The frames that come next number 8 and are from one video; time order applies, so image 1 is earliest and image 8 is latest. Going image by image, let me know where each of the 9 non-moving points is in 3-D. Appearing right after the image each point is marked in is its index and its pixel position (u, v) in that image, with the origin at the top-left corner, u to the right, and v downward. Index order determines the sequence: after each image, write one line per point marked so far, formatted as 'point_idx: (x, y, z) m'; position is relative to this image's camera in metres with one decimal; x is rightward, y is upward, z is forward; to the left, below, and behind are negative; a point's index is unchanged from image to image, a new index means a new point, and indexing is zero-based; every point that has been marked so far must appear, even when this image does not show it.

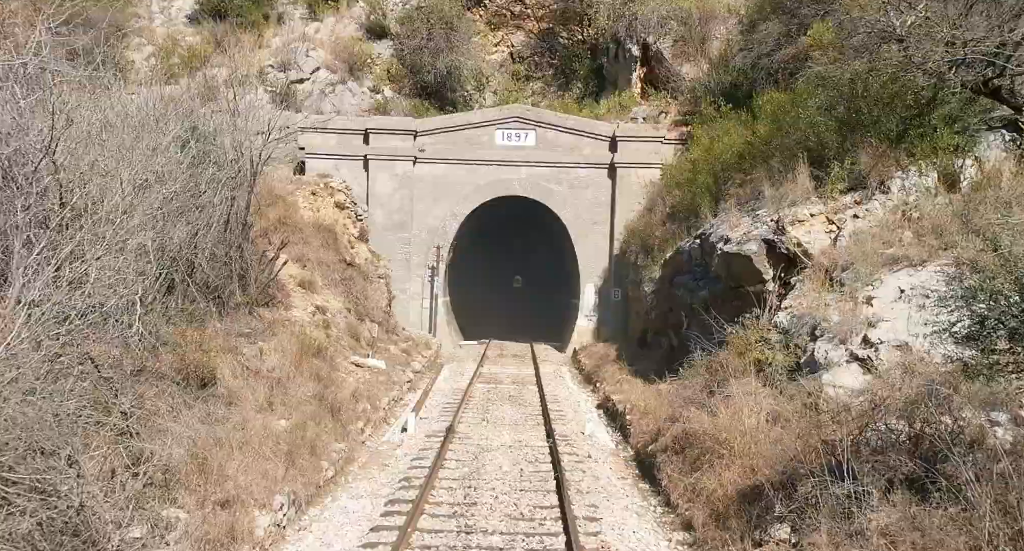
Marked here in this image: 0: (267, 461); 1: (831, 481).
0: (-1.4, -1.1, +4.2) m
1: (+1.3, -0.9, +3.2) m
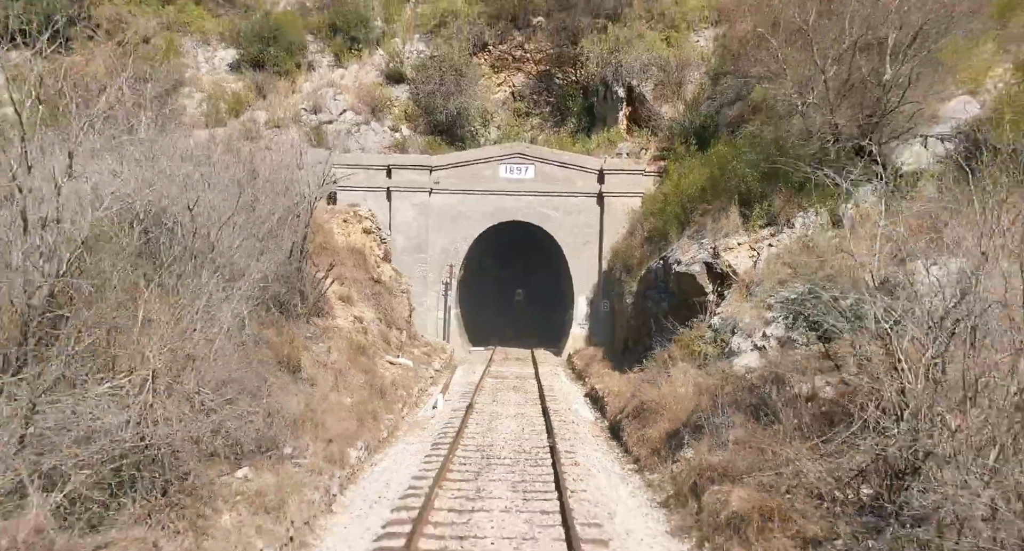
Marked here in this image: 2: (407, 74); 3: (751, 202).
0: (-1.4, -1.2, +6.1) m
1: (+1.4, -1.0, +5.1) m
2: (-2.2, +4.3, +16.0) m
3: (+2.5, +0.8, +8.0) m
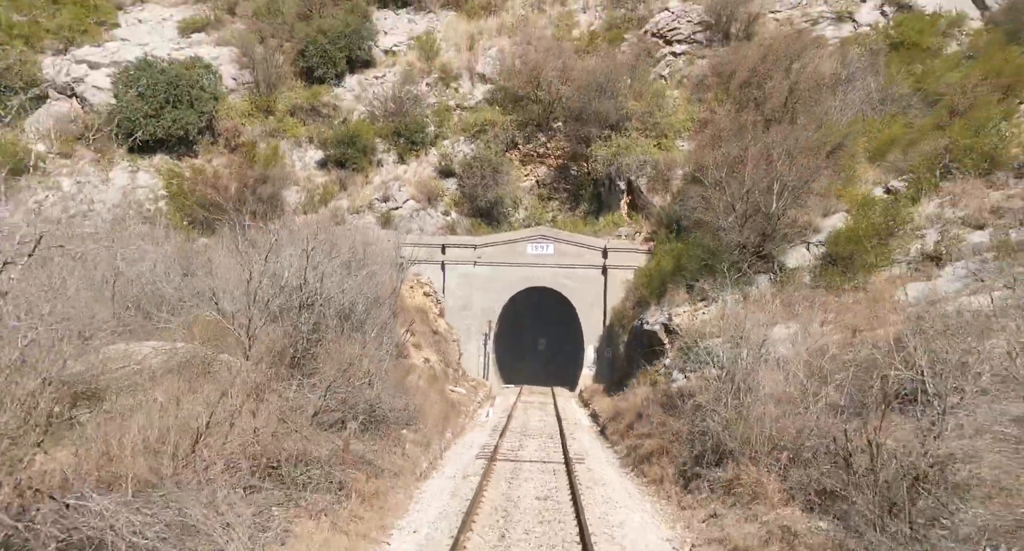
0: (-1.0, -2.0, +10.2) m
1: (+1.7, -1.7, +9.2) m
2: (-1.5, +2.9, +20.5) m
3: (+3.0, -0.1, +12.1) m
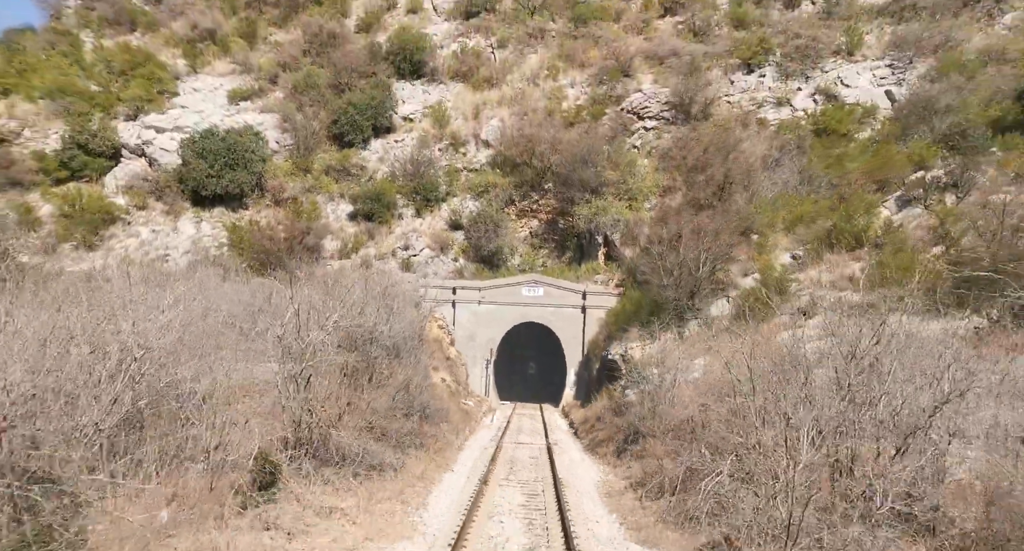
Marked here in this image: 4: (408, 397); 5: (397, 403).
0: (-1.0, -2.8, +14.4) m
1: (+1.7, -2.6, +13.4) m
2: (-1.6, +1.7, +24.8) m
3: (+2.9, -1.1, +16.4) m
4: (-1.7, -2.0, +12.6) m
5: (-1.8, -2.1, +12.3) m
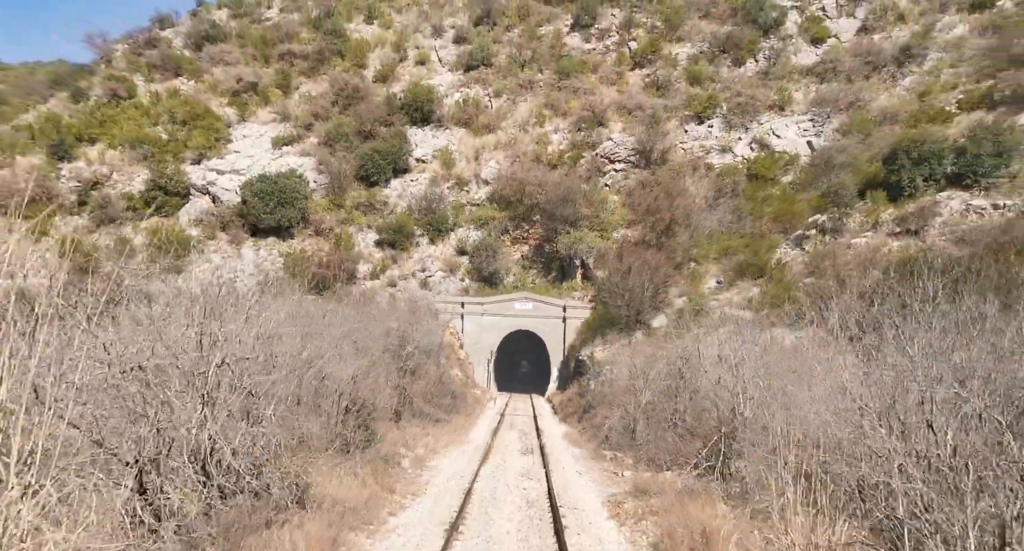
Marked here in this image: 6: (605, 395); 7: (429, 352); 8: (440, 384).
0: (-1.1, -3.5, +20.4) m
1: (+1.6, -3.2, +19.4) m
2: (-1.8, +1.1, +30.8) m
3: (+2.9, -1.7, +22.5) m
4: (-1.8, -2.7, +18.7) m
5: (-1.8, -2.8, +18.3) m
6: (+2.1, -2.8, +17.8) m
7: (-2.1, -2.0, +19.0) m
8: (-1.8, -2.7, +18.6) m
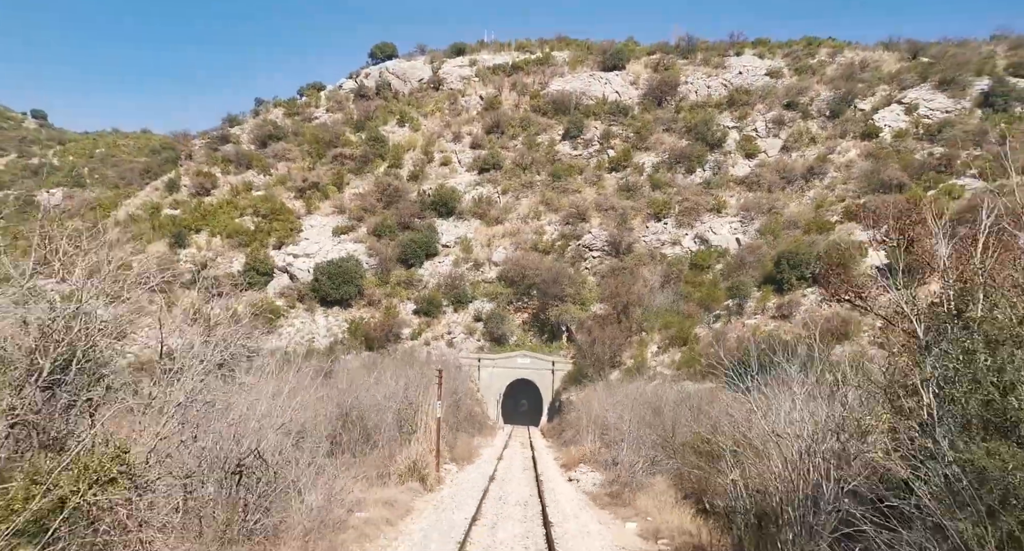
0: (-1.0, -6.3, +30.7) m
1: (+1.8, -6.0, +29.7) m
2: (-1.6, -2.3, +41.3) m
3: (+3.0, -4.7, +32.8) m
4: (-1.7, -5.5, +29.0) m
5: (-1.7, -5.5, +28.6) m
6: (+2.2, -5.5, +28.1) m
7: (-1.9, -4.7, +29.3) m
8: (-1.7, -5.4, +28.9) m
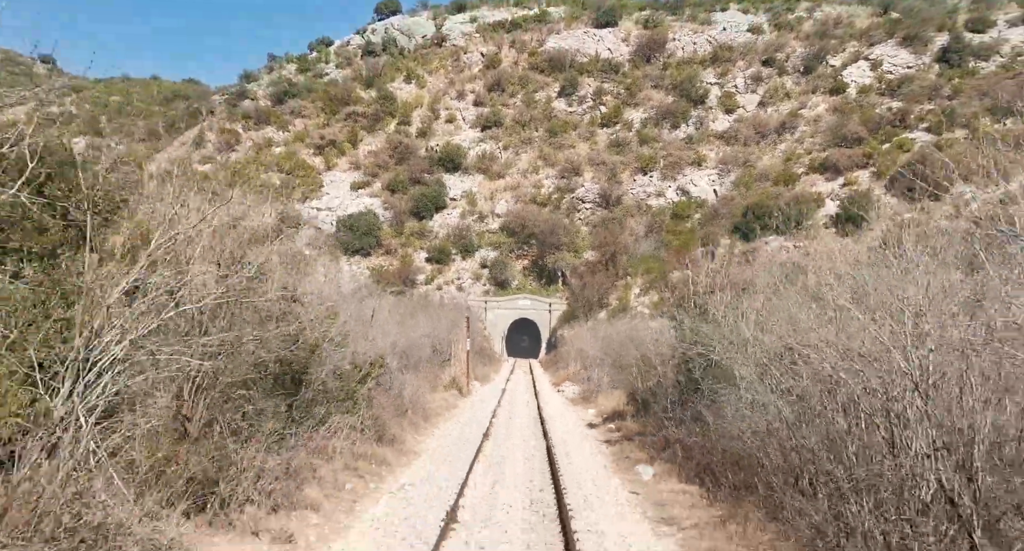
0: (-0.8, -4.1, +36.3) m
1: (+1.9, -3.9, +35.3) m
2: (-1.5, +0.8, +46.5) m
3: (+3.1, -2.3, +38.3) m
4: (-1.5, -3.4, +34.5) m
5: (-1.5, -3.5, +34.1) m
6: (+2.4, -3.5, +33.6) m
7: (-1.8, -2.7, +34.8) m
8: (-1.5, -3.4, +34.4) m
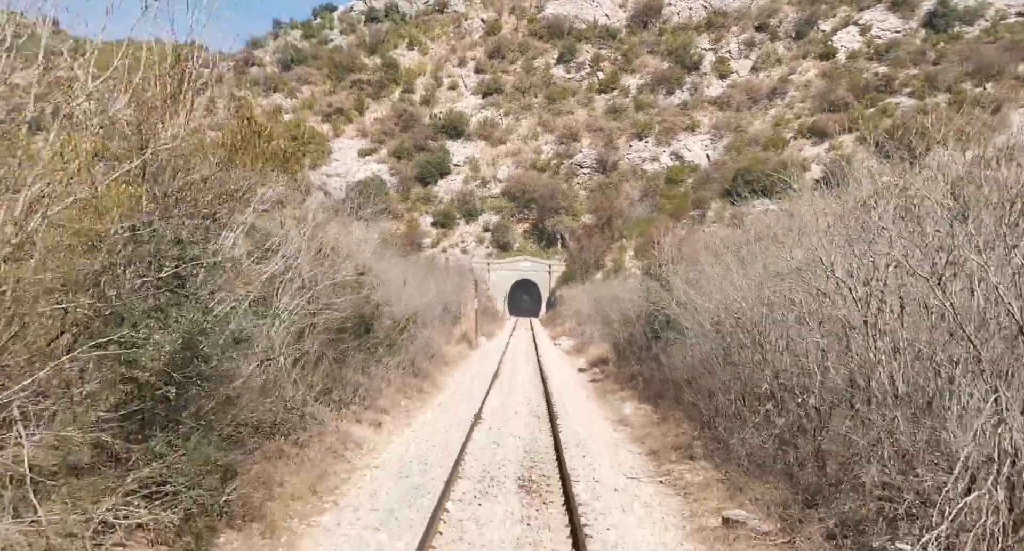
0: (-0.7, -2.3, +38.8) m
1: (+2.0, -2.1, +37.8) m
2: (-1.4, +3.2, +48.8) m
3: (+3.2, -0.3, +40.7) m
4: (-1.4, -1.7, +37.0) m
5: (-1.4, -1.8, +36.7) m
6: (+2.5, -1.8, +36.1) m
7: (-1.7, -0.9, +37.3) m
8: (-1.4, -1.7, +36.9) m
